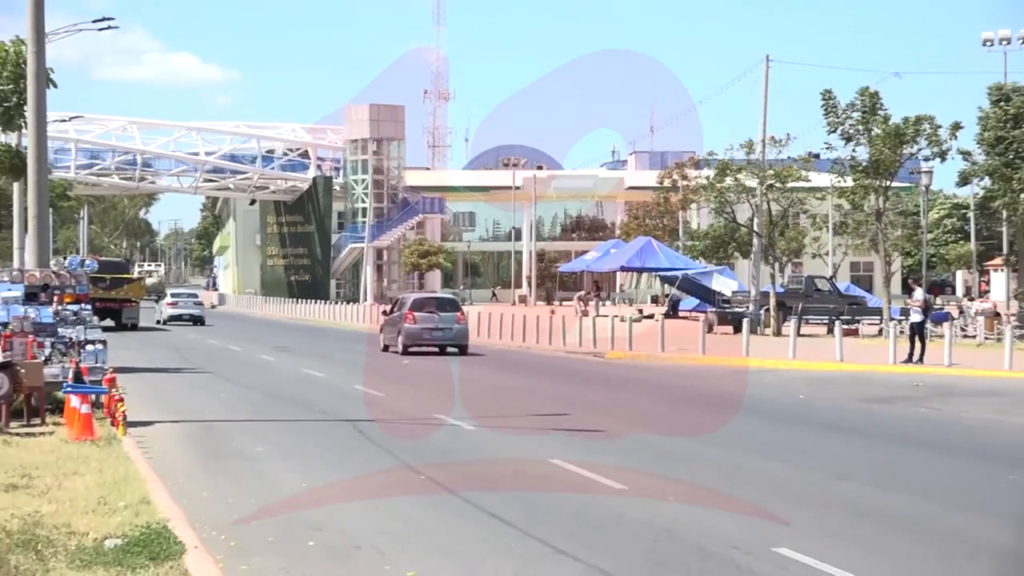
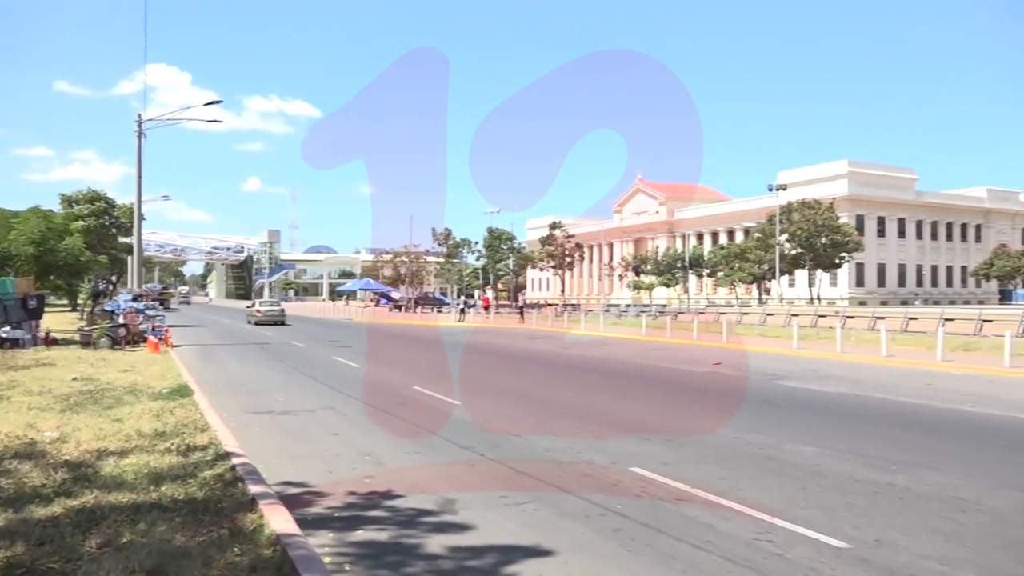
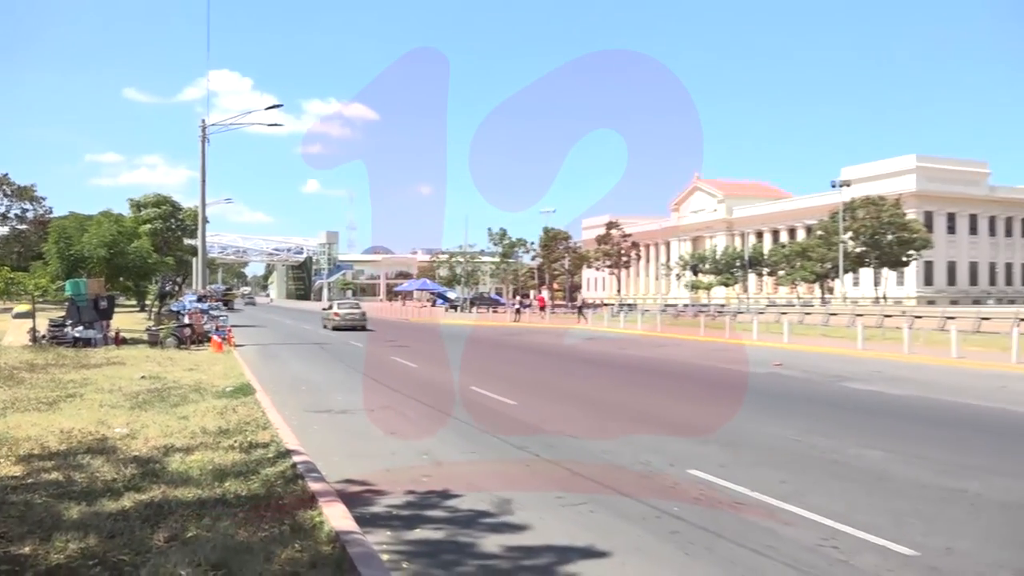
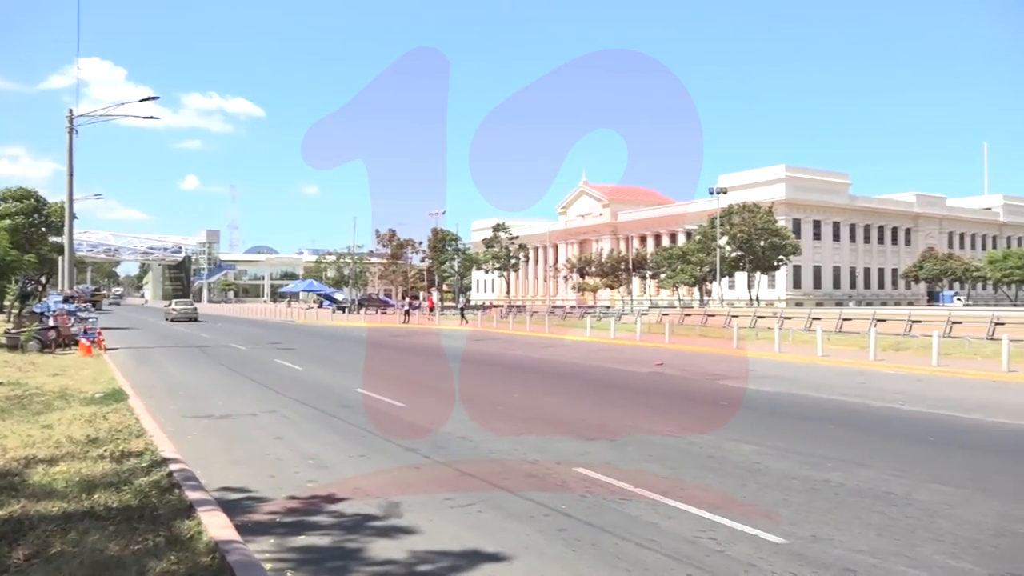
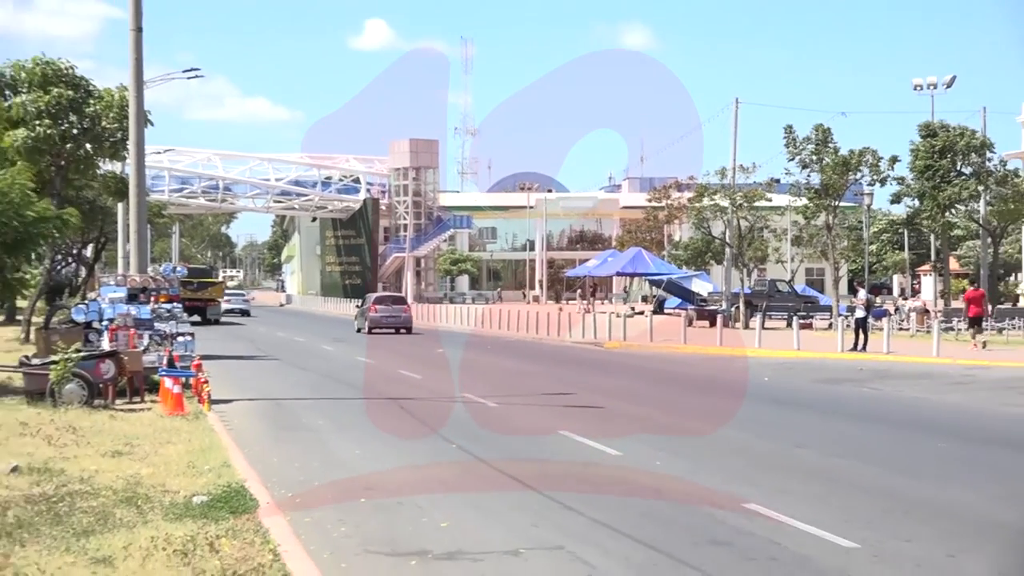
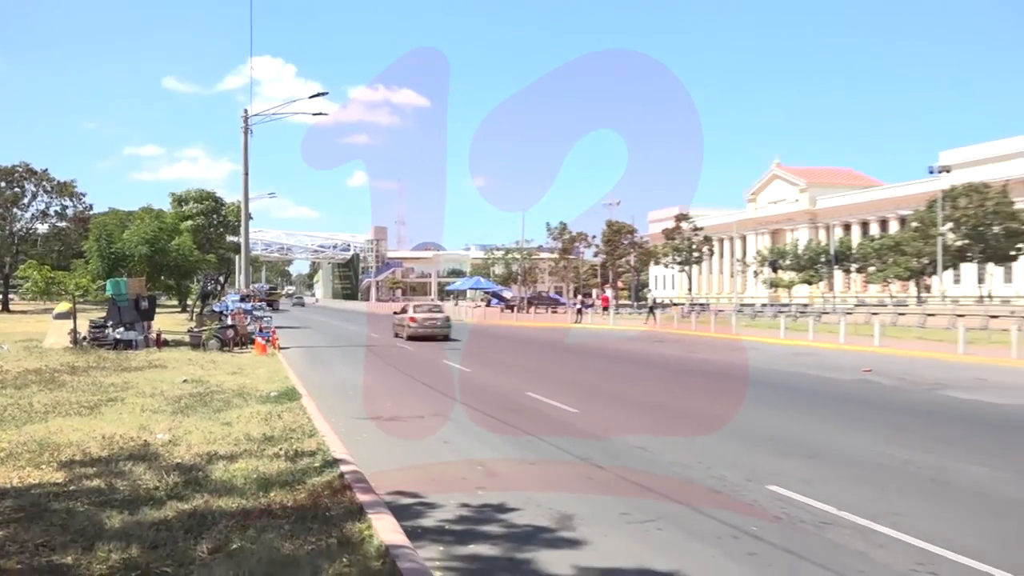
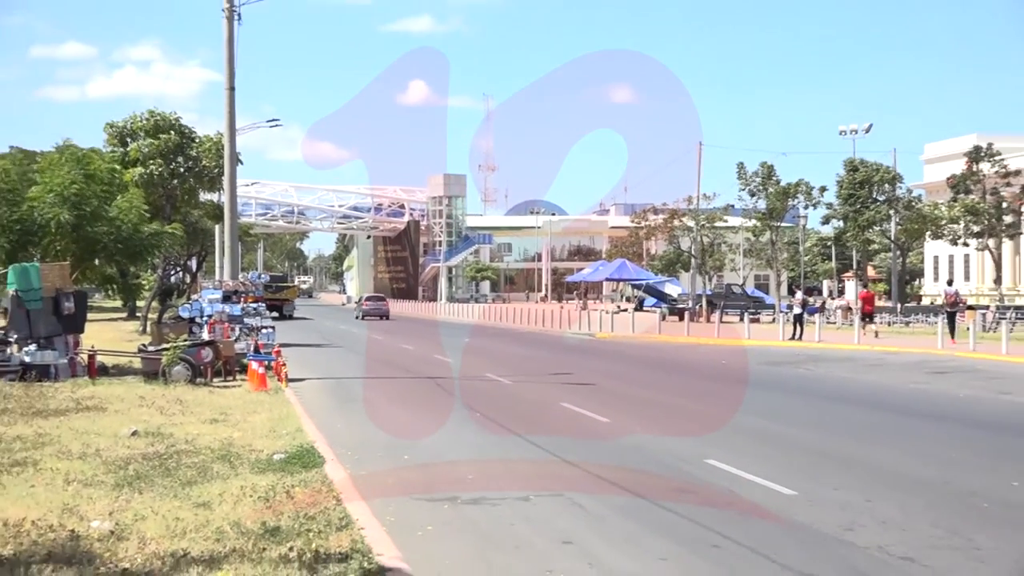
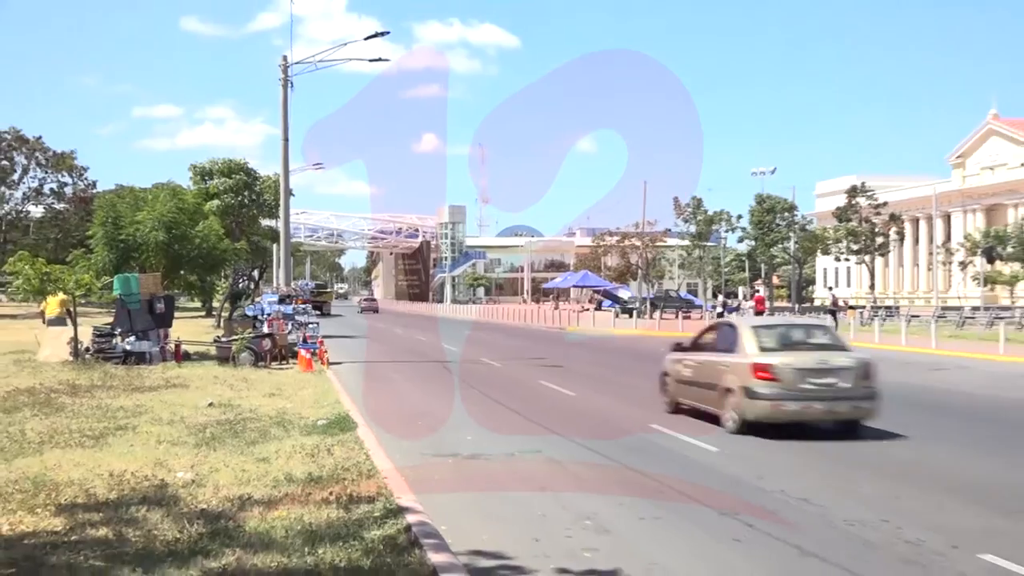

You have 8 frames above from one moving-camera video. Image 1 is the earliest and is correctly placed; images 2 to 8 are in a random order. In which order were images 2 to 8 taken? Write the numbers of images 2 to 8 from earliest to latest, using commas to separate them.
5, 7, 8, 6, 3, 2, 4
